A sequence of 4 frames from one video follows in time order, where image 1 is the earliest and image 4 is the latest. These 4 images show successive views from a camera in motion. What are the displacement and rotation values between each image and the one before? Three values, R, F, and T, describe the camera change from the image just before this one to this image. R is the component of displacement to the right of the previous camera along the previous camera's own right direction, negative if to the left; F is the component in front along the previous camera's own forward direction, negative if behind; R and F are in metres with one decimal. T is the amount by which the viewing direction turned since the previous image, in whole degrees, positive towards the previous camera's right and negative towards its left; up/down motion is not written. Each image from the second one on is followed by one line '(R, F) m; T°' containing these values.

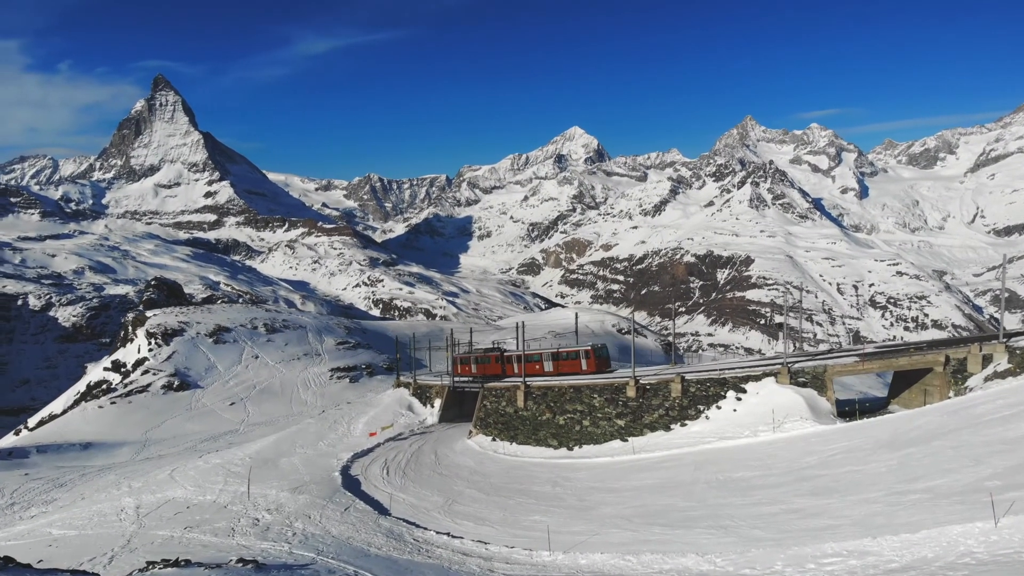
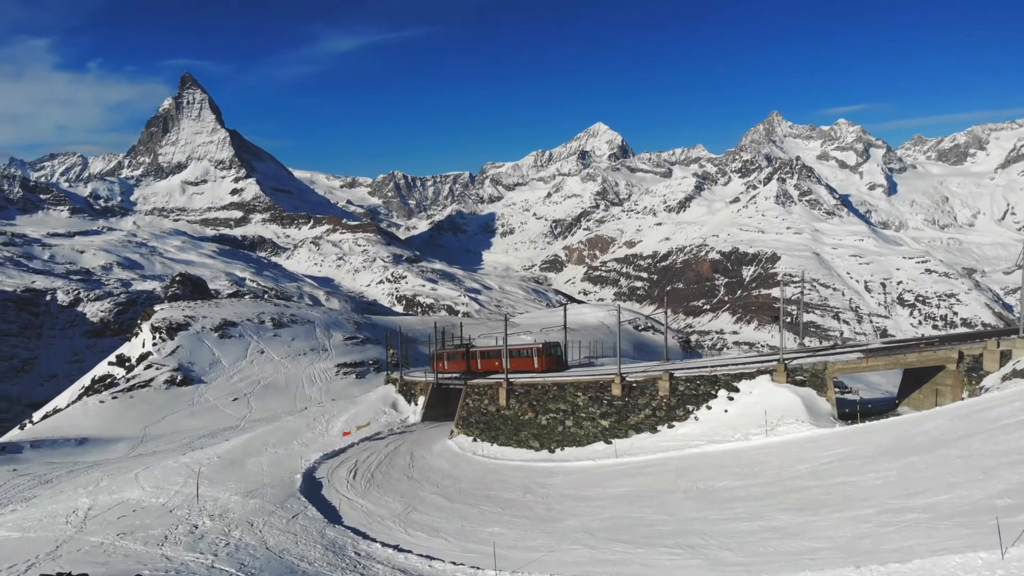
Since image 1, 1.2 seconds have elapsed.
(+1.8, +1.9) m; -2°
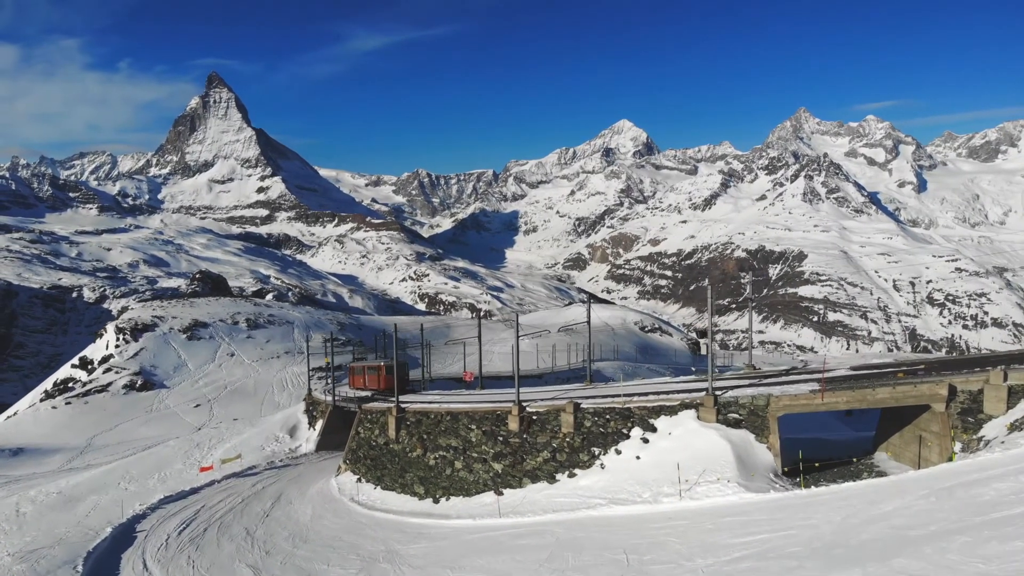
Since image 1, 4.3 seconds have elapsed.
(+5.0, +5.5) m; -2°
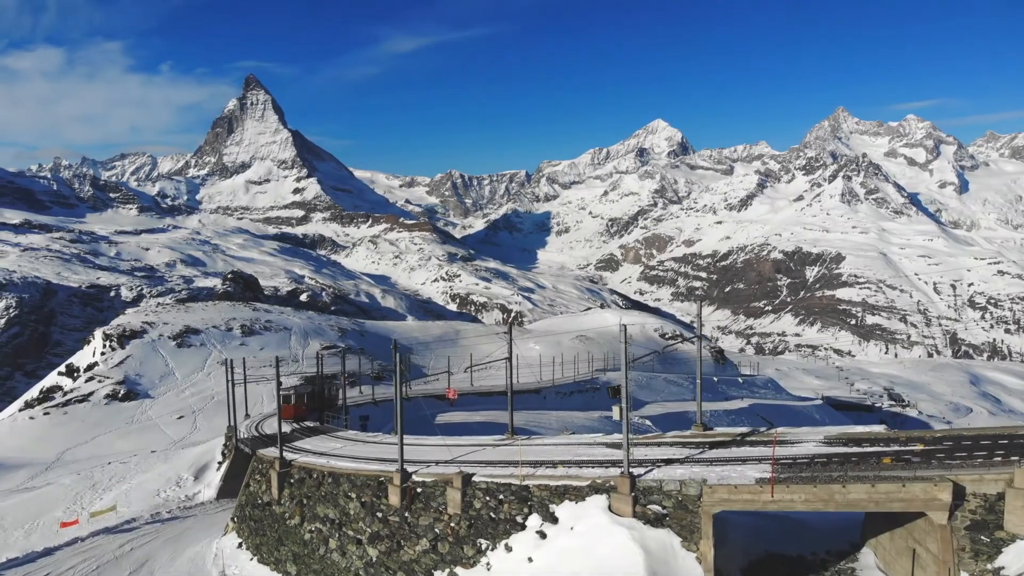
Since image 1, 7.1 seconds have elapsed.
(+3.8, +4.4) m; -3°
